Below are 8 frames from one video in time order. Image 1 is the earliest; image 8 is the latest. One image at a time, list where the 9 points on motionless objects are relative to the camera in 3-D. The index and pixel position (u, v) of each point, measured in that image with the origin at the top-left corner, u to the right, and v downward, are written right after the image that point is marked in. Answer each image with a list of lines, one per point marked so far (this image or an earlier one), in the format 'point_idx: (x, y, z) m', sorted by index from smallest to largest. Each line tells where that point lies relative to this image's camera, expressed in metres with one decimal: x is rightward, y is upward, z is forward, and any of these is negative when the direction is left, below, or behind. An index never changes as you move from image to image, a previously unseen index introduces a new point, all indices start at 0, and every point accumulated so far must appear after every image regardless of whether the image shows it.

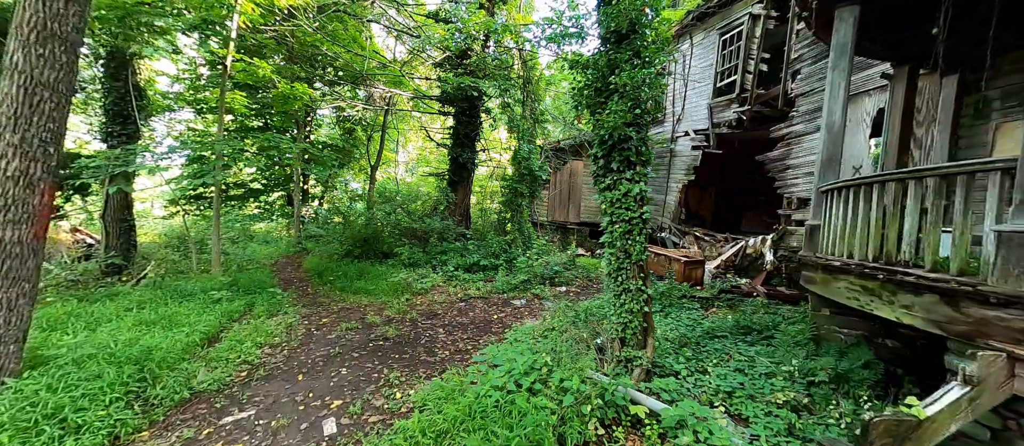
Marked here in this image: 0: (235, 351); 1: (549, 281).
0: (-2.5, -1.2, +3.2) m
1: (+0.6, -1.0, +6.1) m
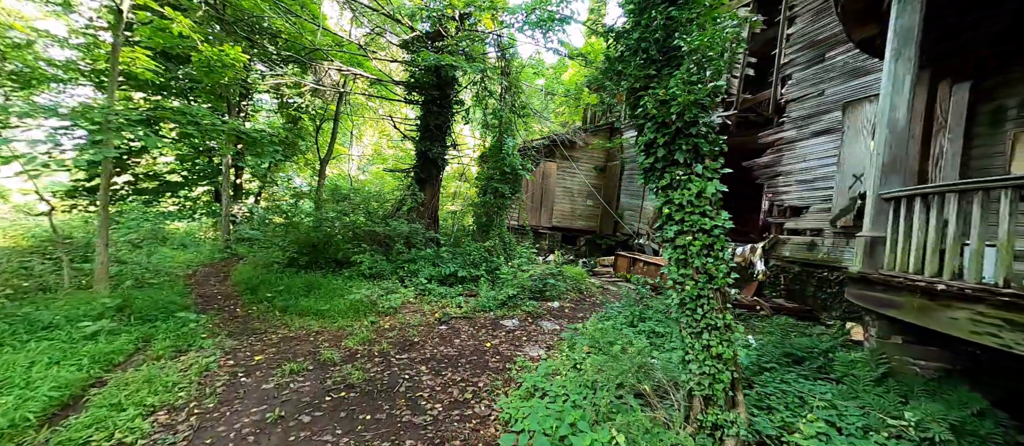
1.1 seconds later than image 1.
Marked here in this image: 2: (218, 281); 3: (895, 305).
0: (-2.3, -1.2, +2.1) m
1: (+0.4, -1.1, +5.3) m
2: (-4.6, -0.9, +5.7) m
3: (+2.8, -0.6, +2.5) m
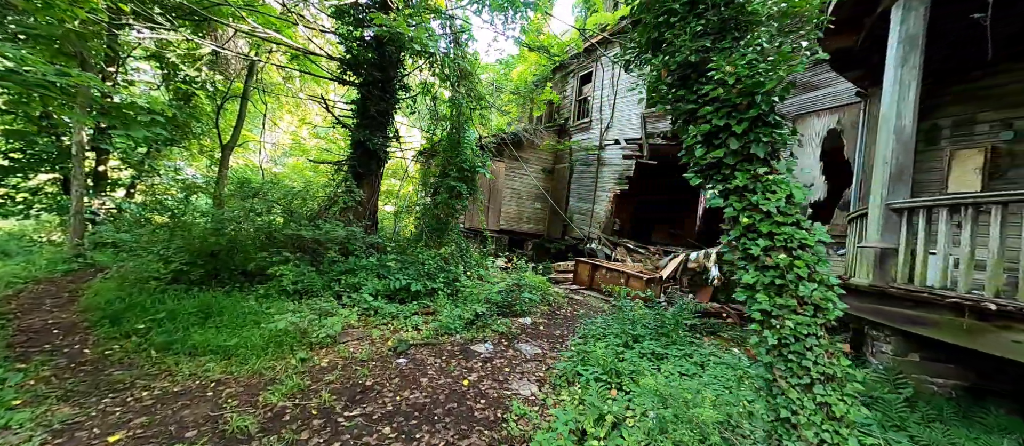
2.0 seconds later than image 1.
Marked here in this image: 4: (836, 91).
0: (-2.1, -1.2, +0.9) m
1: (-0.1, -1.1, +4.6) m
2: (-5.1, -0.9, +4.0) m
3: (+2.8, -0.7, +2.4) m
4: (+4.7, +1.9, +5.3) m
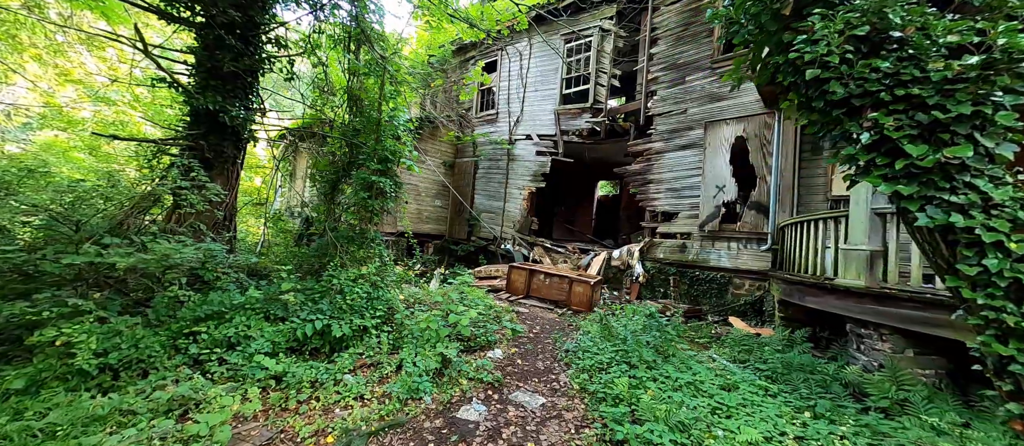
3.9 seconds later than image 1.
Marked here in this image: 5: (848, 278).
0: (-1.0, -1.4, -0.6) m
1: (-0.4, -1.2, +3.6) m
2: (-4.8, -1.1, +1.2) m
3: (+3.1, -0.7, +2.6) m
4: (+3.7, +2.0, +5.9) m
5: (+2.9, -0.5, +3.1) m
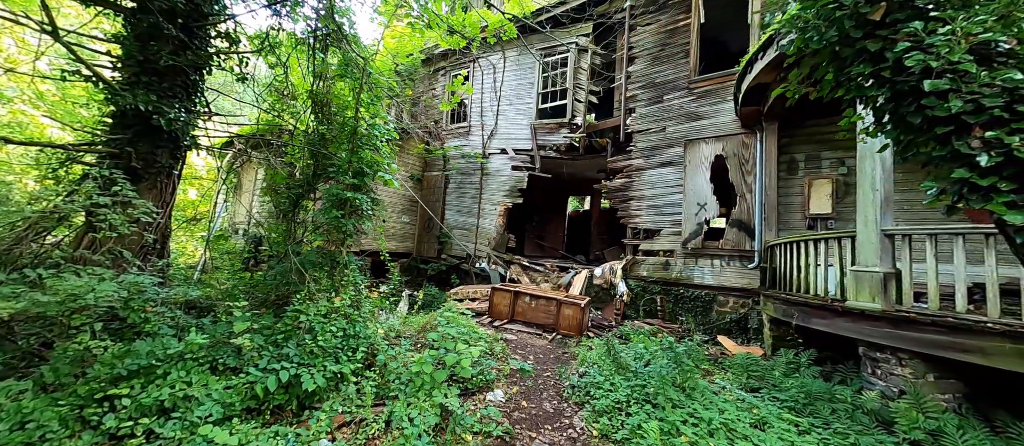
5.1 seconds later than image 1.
0: (-0.5, -1.4, -1.1) m
1: (-0.4, -1.4, +3.1) m
2: (-4.5, -1.3, +0.2) m
3: (+3.2, -0.9, +2.5) m
4: (+3.4, +1.7, +6.0) m
5: (+3.0, -0.7, +3.1) m
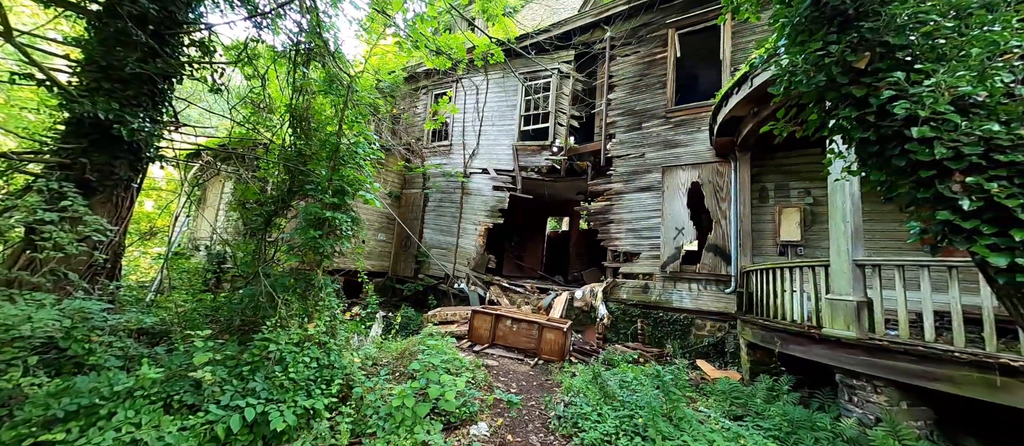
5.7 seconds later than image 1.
0: (-0.3, -1.4, -1.3) m
1: (-0.5, -1.6, +3.0) m
2: (-4.4, -1.2, -0.2) m
3: (+3.1, -1.1, +2.6) m
4: (+3.2, +1.3, +6.2) m
5: (+2.9, -0.9, +3.2) m
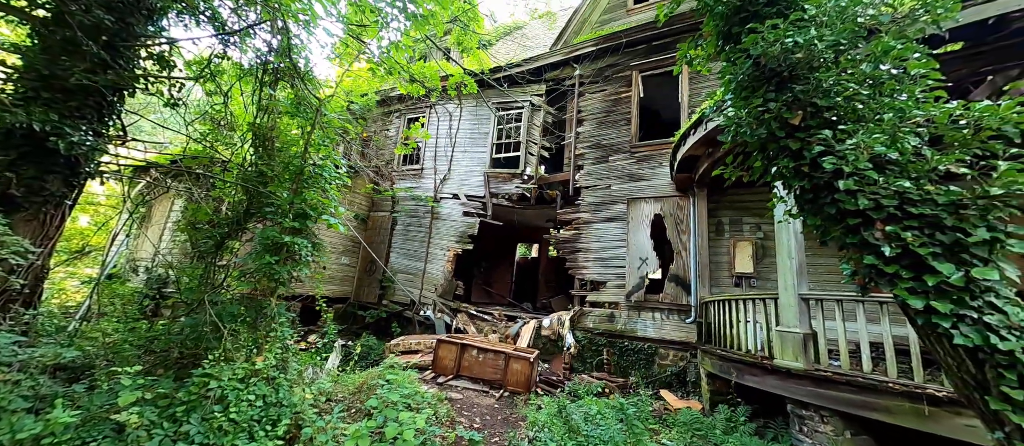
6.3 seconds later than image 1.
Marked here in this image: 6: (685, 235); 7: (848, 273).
0: (-0.3, -1.4, -1.4) m
1: (-0.8, -1.9, +2.8) m
2: (-4.4, -1.2, -0.6) m
3: (+2.8, -1.4, +2.8) m
4: (+2.6, +0.7, +6.5) m
5: (+2.5, -1.3, +3.3) m
6: (+2.9, -0.2, +6.1) m
7: (+1.8, -0.3, +1.9) m
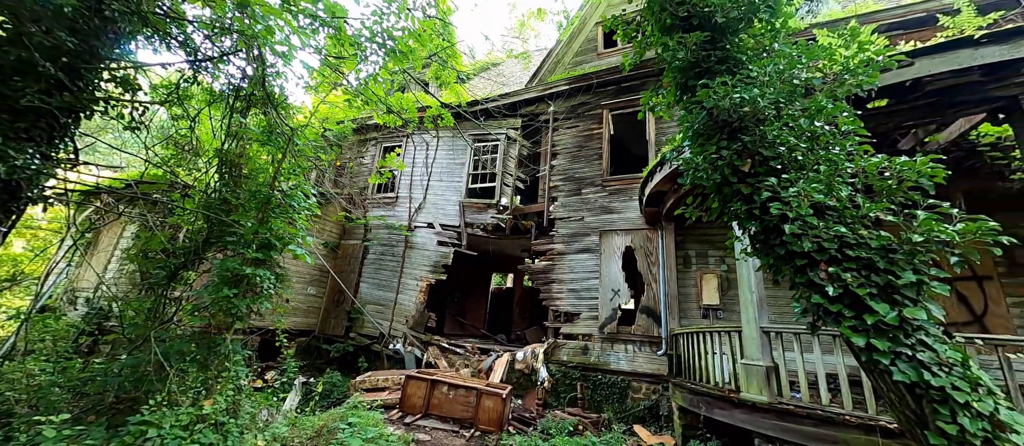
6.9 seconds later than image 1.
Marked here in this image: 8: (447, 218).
0: (-0.2, -1.3, -1.5) m
1: (-1.1, -2.1, +2.6) m
2: (-4.4, -1.1, -1.0) m
3: (+2.6, -1.7, +2.9) m
4: (+2.2, +0.1, +6.8) m
5: (+2.3, -1.6, +3.4) m
6: (+2.5, -0.8, +6.3) m
7: (+1.6, -0.5, +2.0) m
8: (-1.5, +0.1, +8.5) m
